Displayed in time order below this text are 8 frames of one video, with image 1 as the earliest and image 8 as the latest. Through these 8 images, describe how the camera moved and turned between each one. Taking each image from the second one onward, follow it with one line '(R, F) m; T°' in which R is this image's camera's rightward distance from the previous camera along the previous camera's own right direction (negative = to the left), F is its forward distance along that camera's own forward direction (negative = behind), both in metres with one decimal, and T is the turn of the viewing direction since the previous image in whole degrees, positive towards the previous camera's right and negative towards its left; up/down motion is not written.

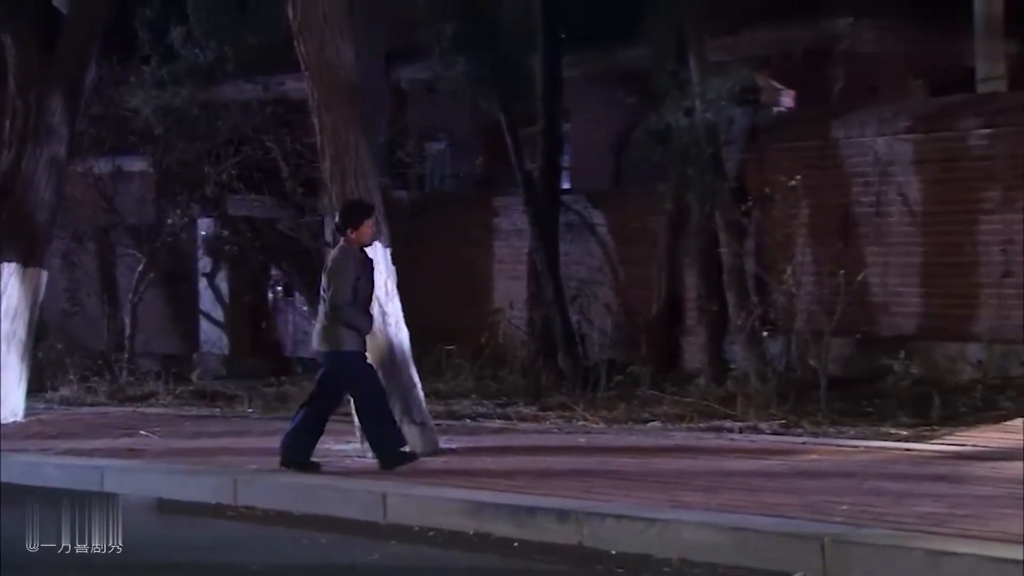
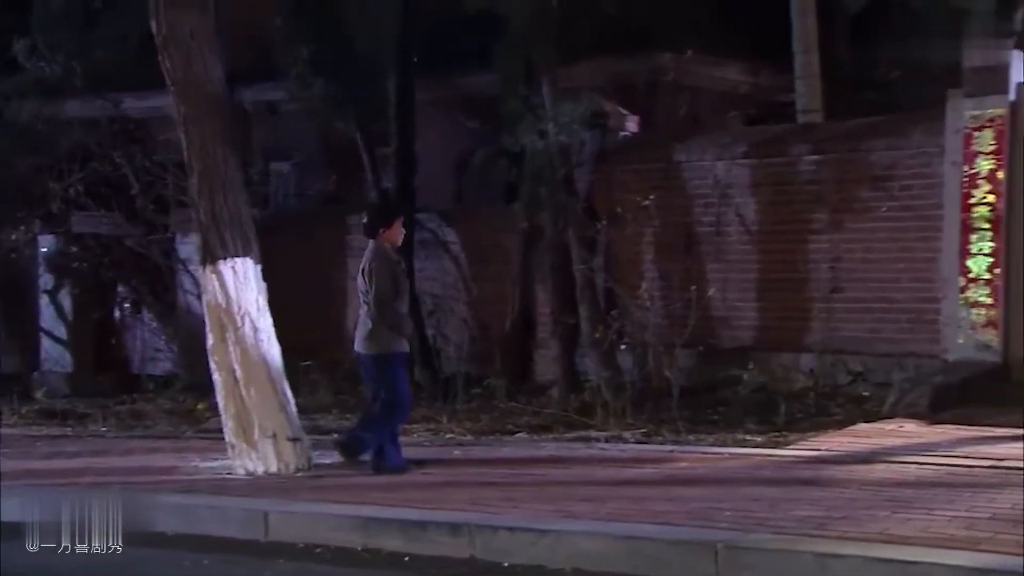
(-0.5, -0.3) m; +10°
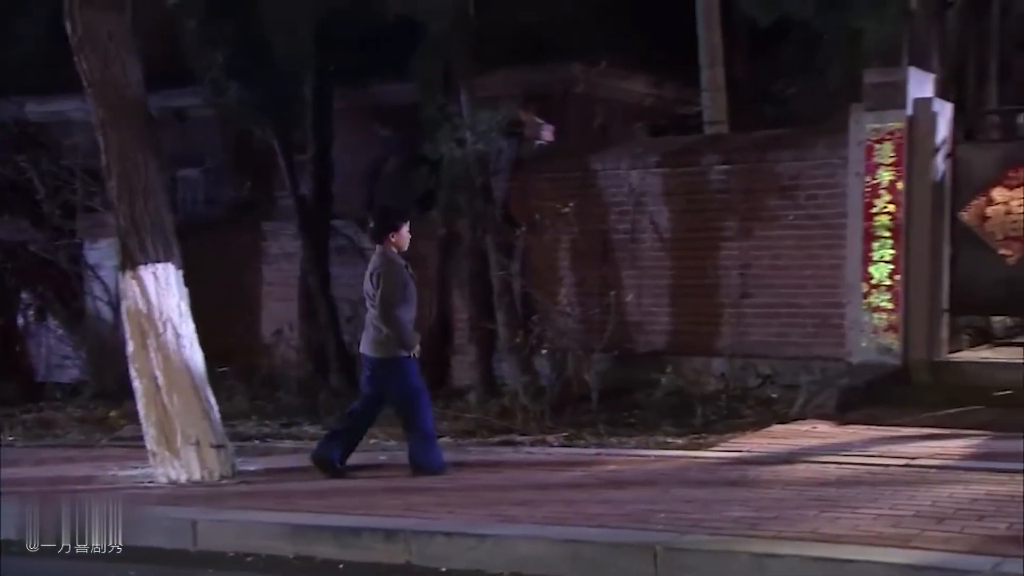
(-0.3, -0.1) m; +5°
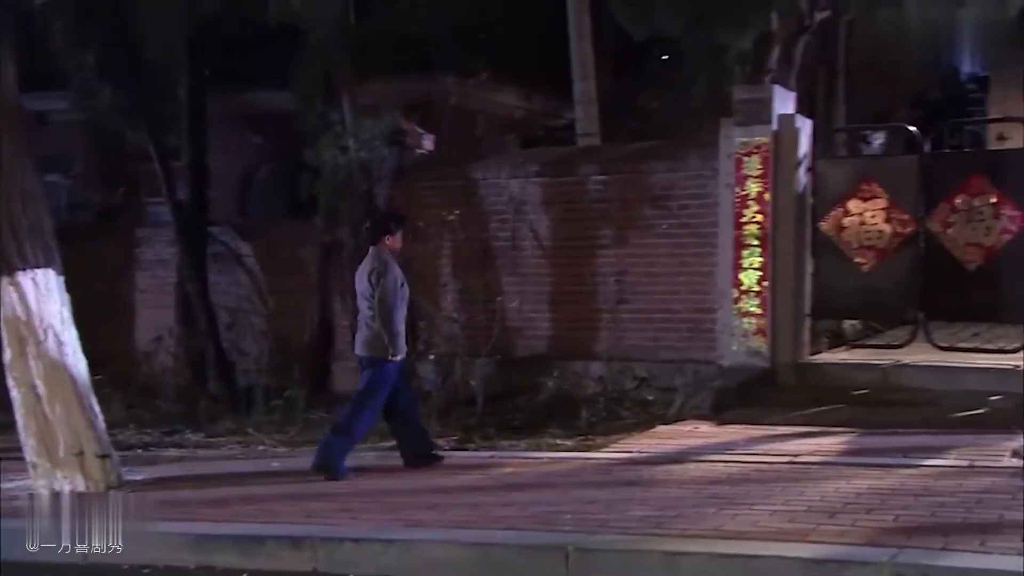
(-0.4, -0.2) m; +8°
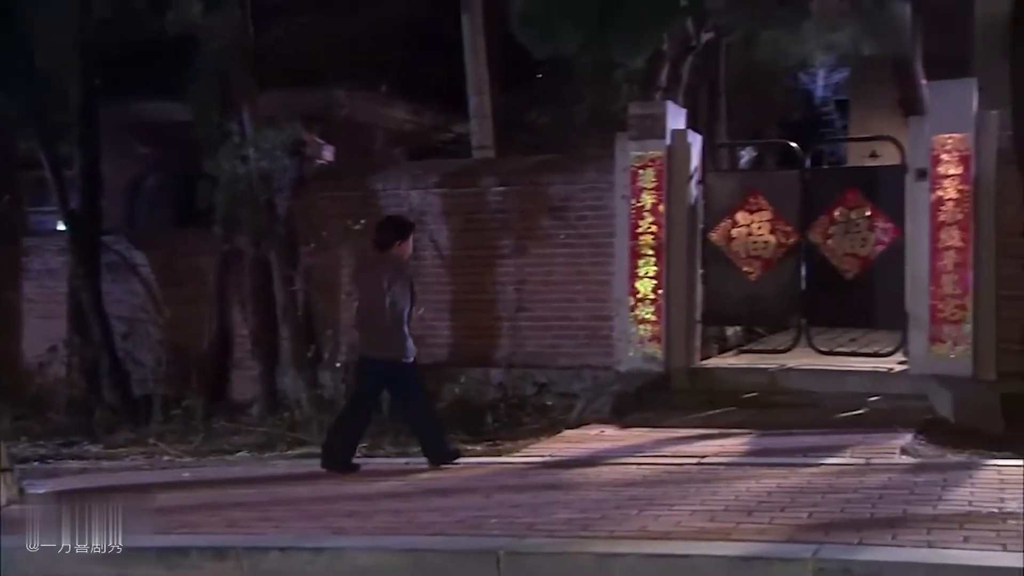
(-0.4, -0.2) m; +7°
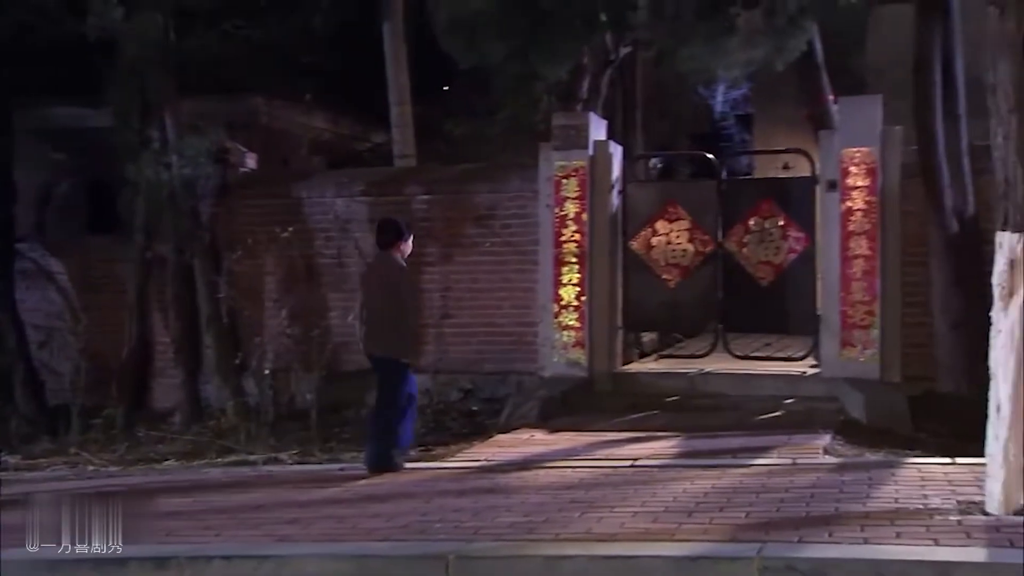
(-0.3, -0.1) m; +5°
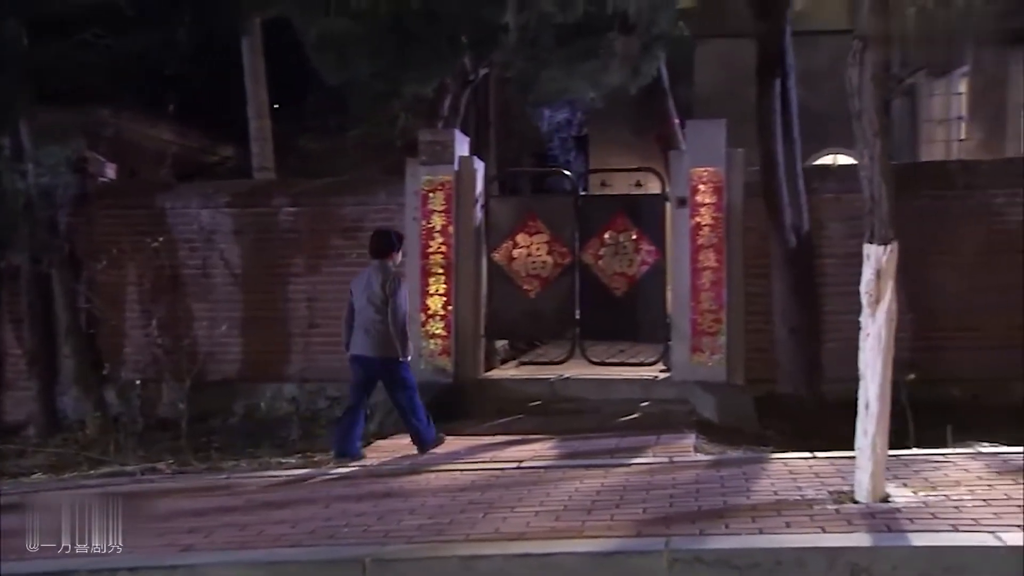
(-0.7, -0.3) m; +10°
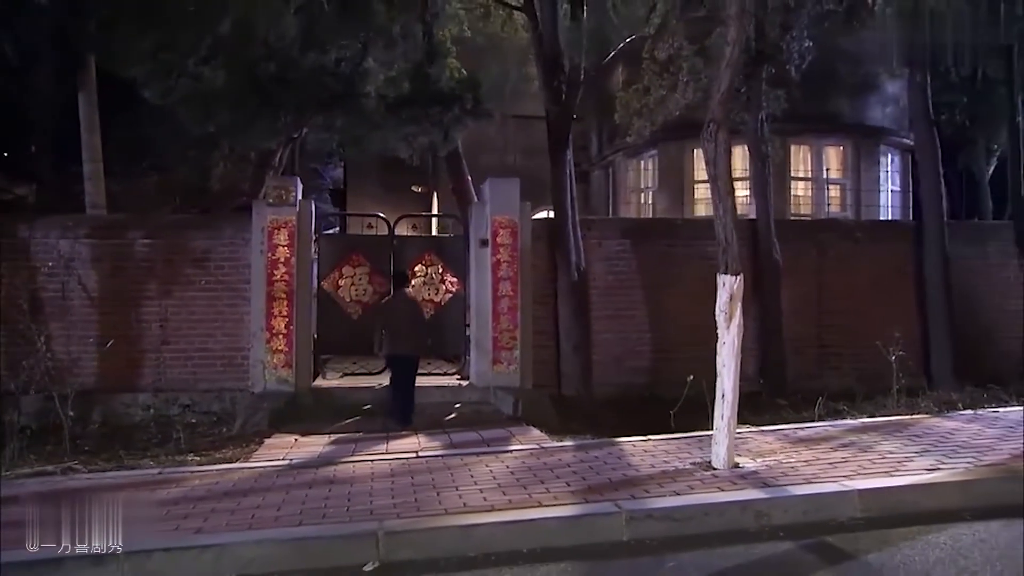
(-3.4, -1.3) m; +24°
